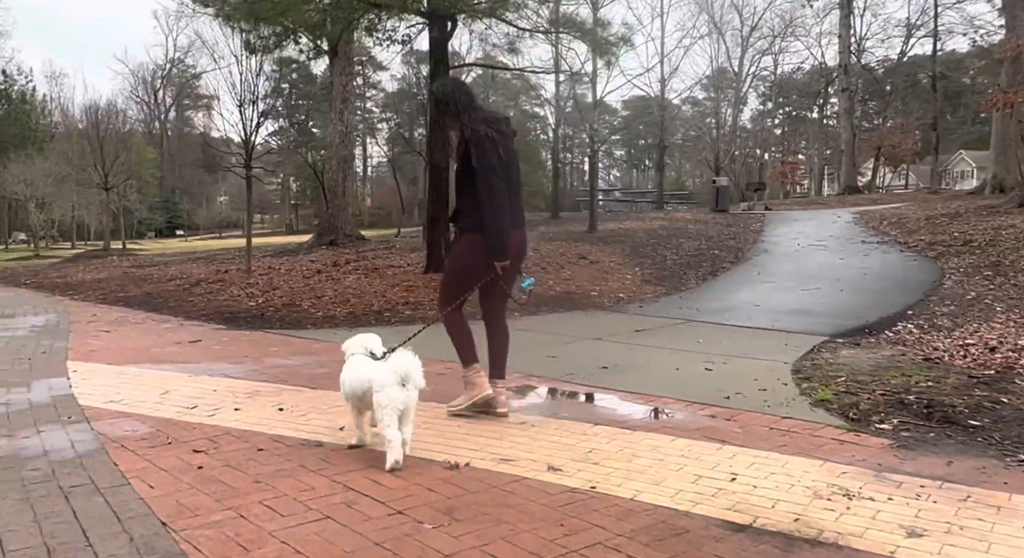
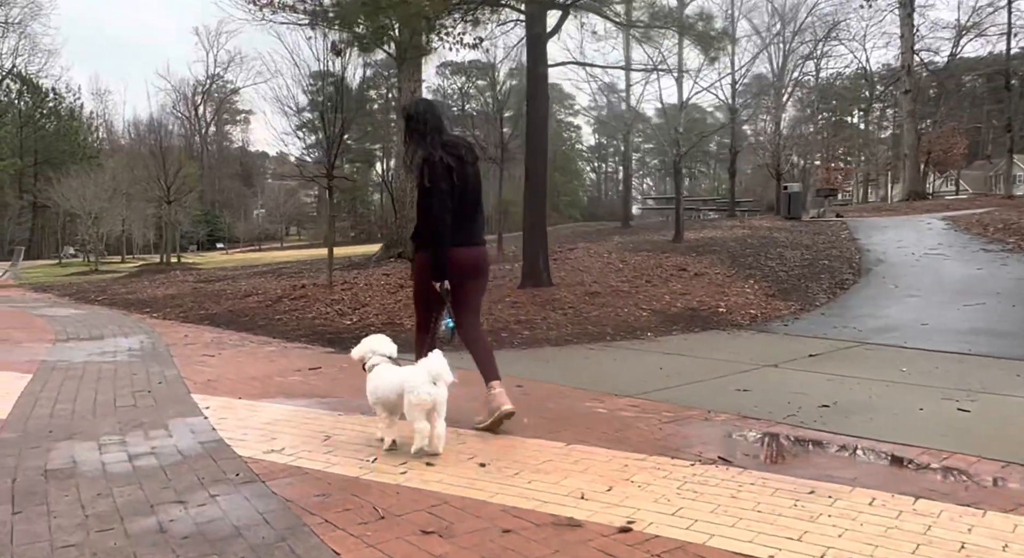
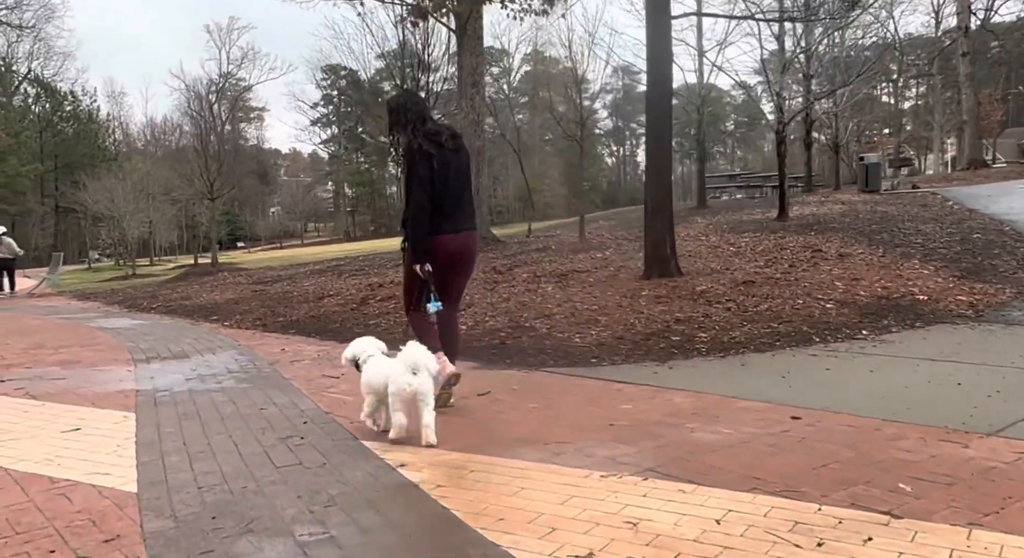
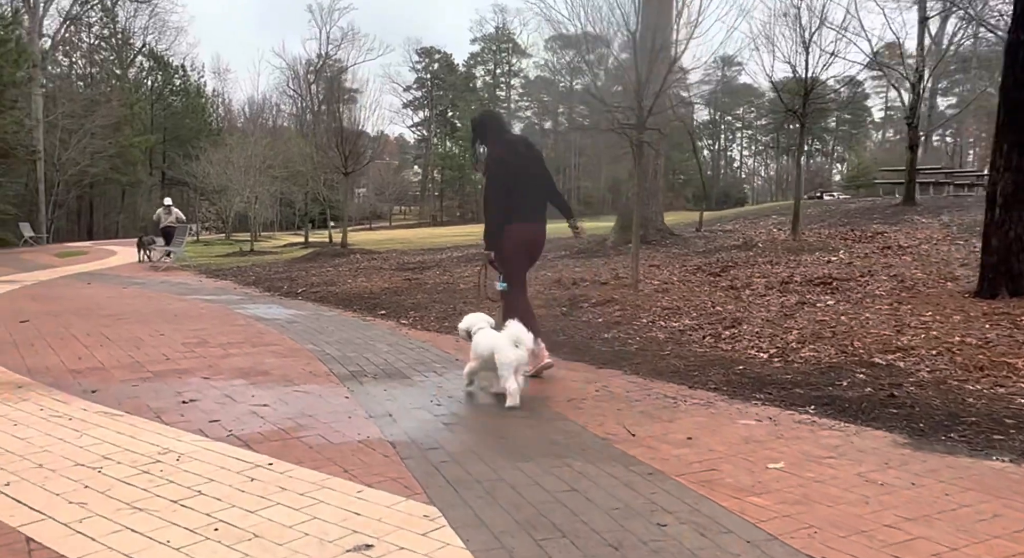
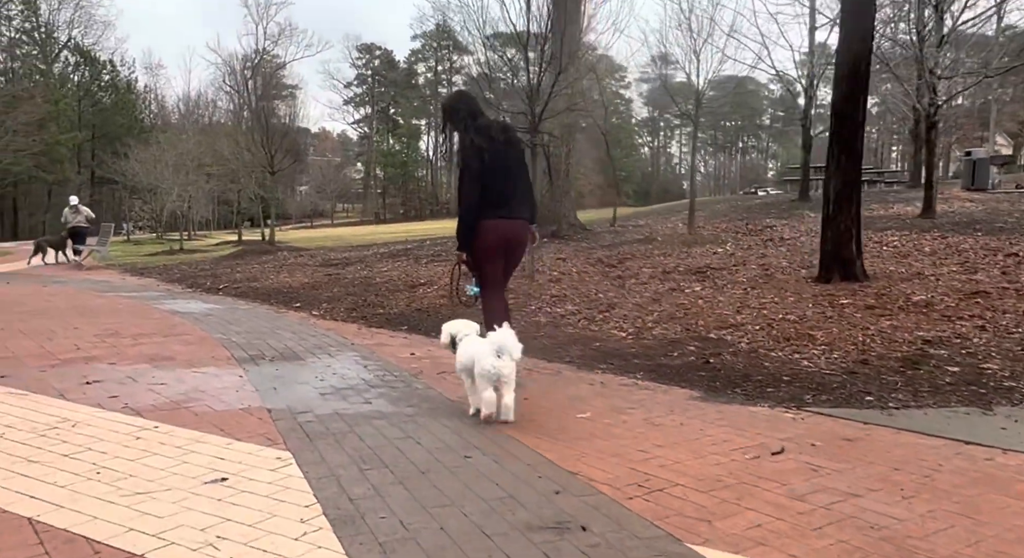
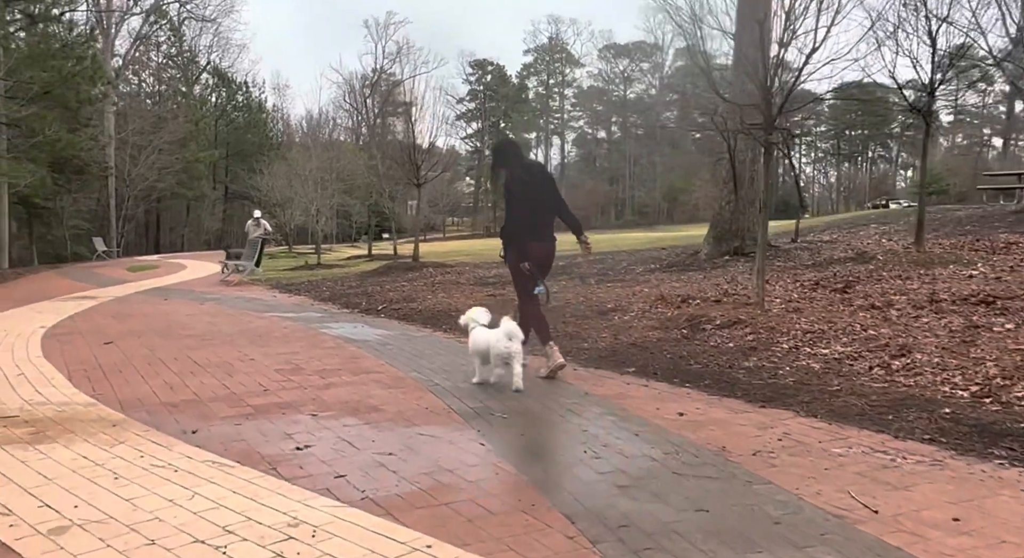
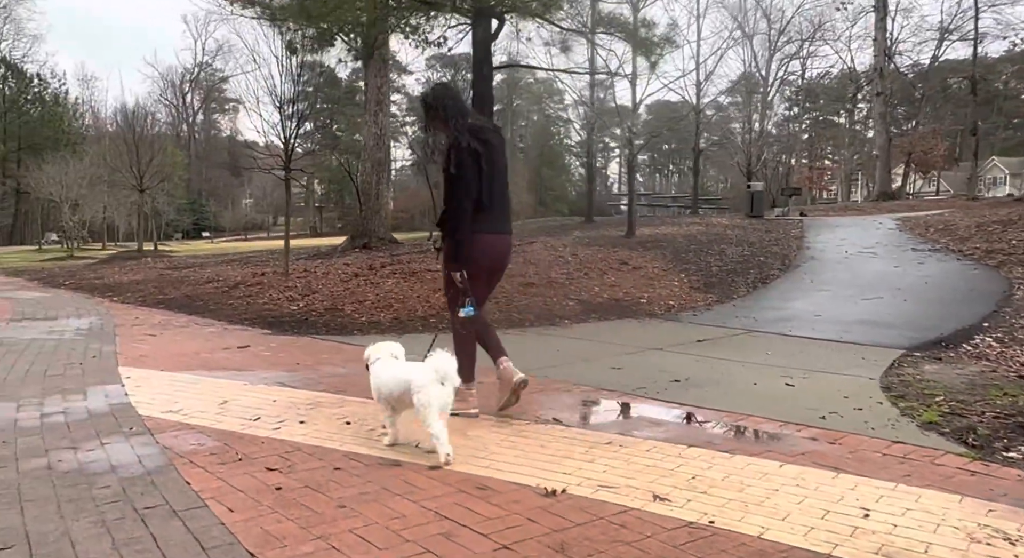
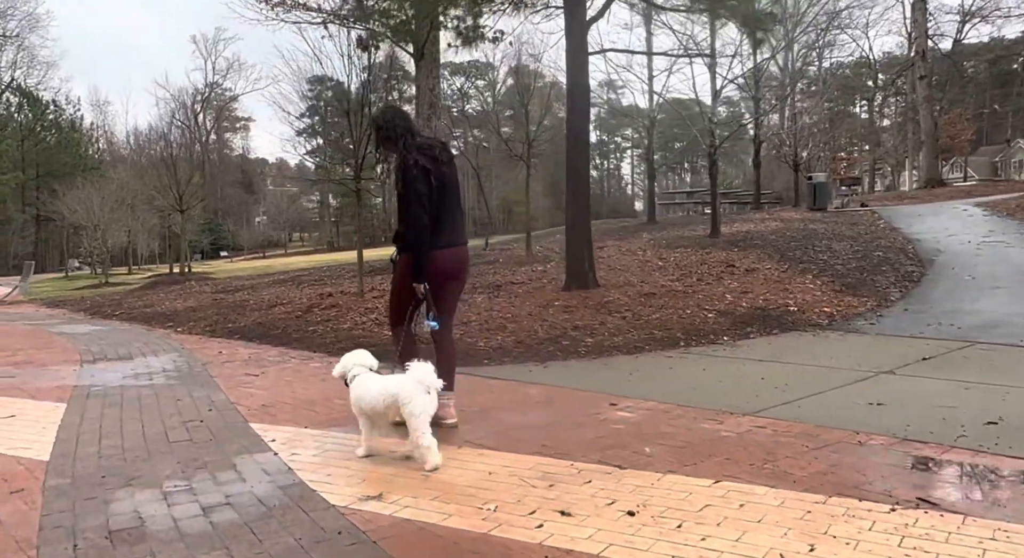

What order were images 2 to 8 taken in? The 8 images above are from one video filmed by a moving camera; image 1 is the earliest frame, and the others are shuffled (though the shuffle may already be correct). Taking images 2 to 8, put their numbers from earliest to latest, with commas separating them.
7, 2, 8, 3, 5, 4, 6
